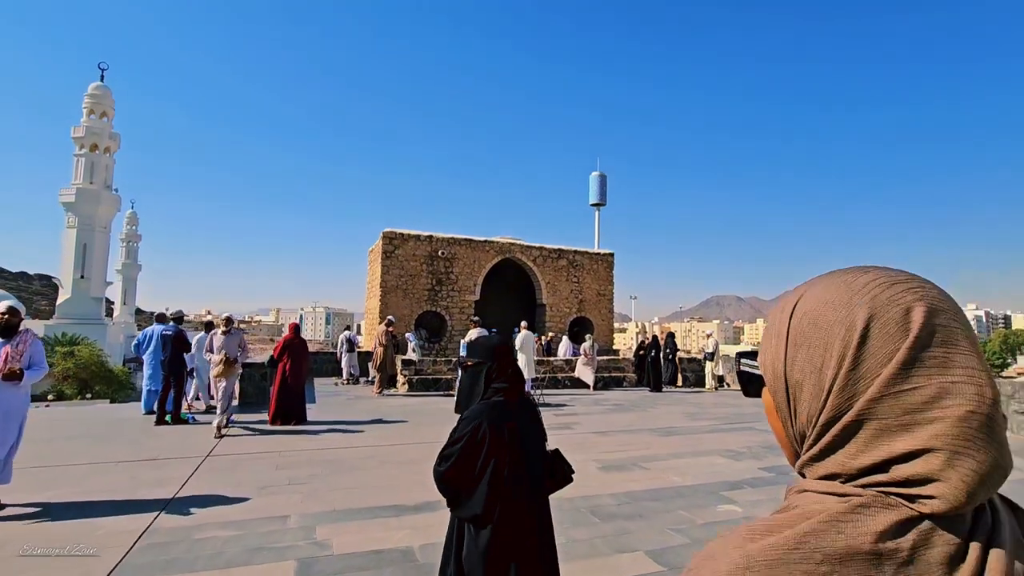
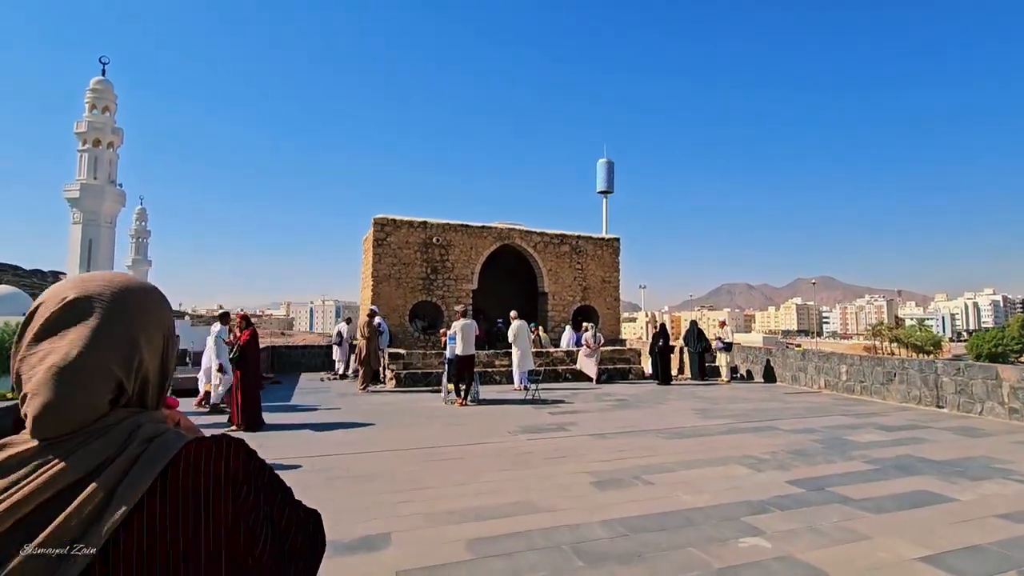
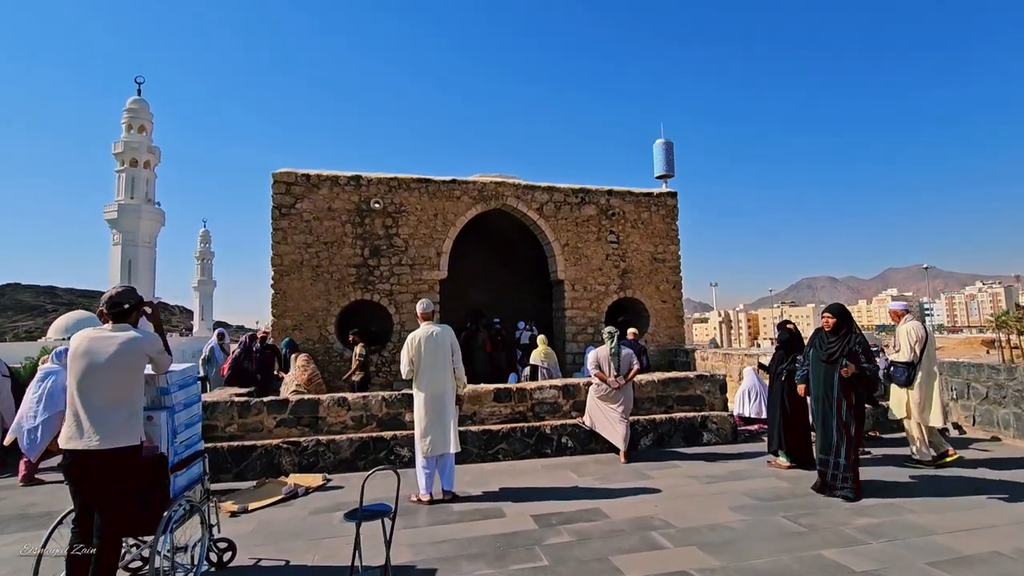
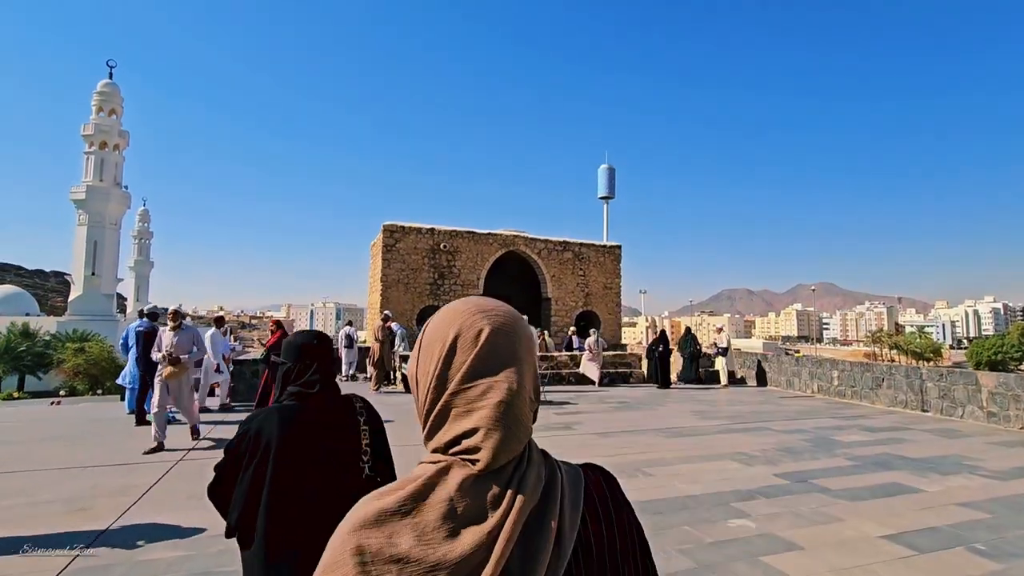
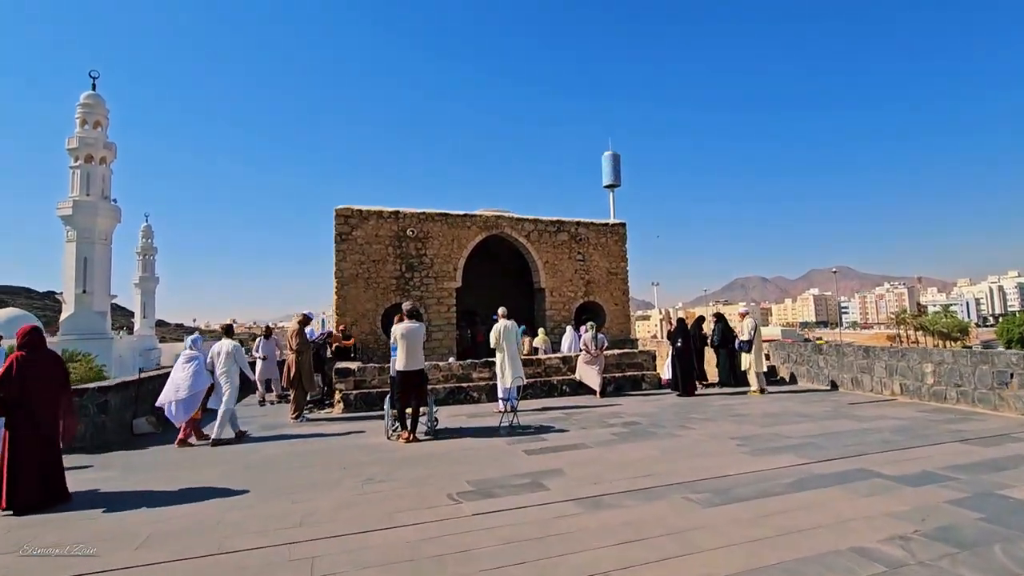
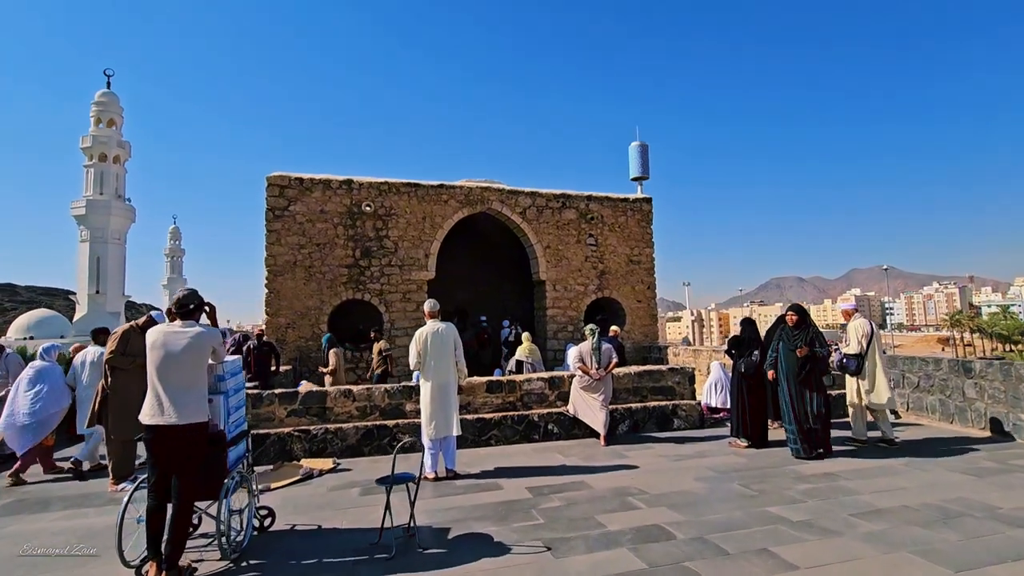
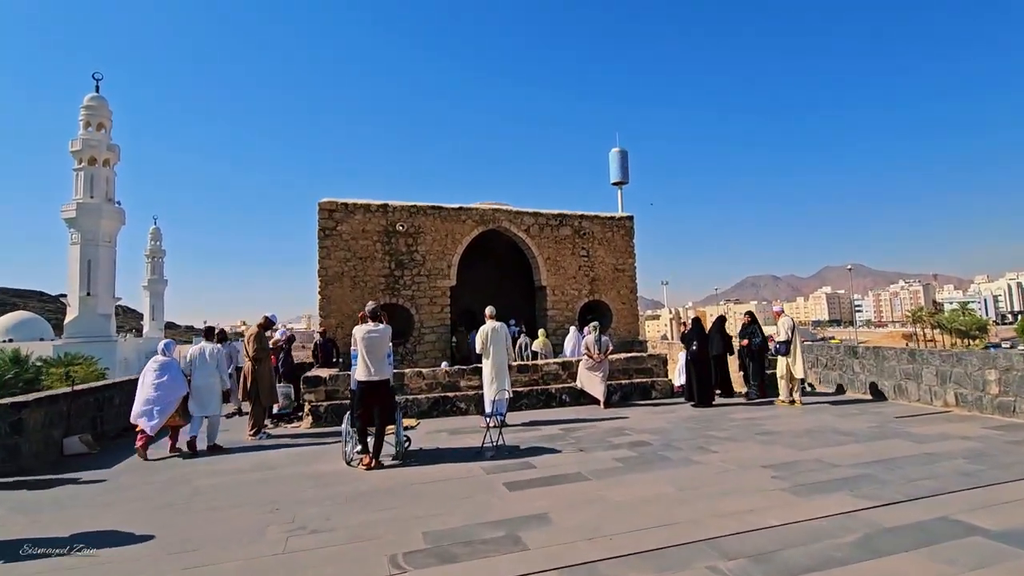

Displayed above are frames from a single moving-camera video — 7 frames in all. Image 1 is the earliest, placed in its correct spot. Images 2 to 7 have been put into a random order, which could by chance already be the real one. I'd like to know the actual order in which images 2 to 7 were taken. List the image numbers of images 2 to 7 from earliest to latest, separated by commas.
4, 2, 5, 7, 6, 3
